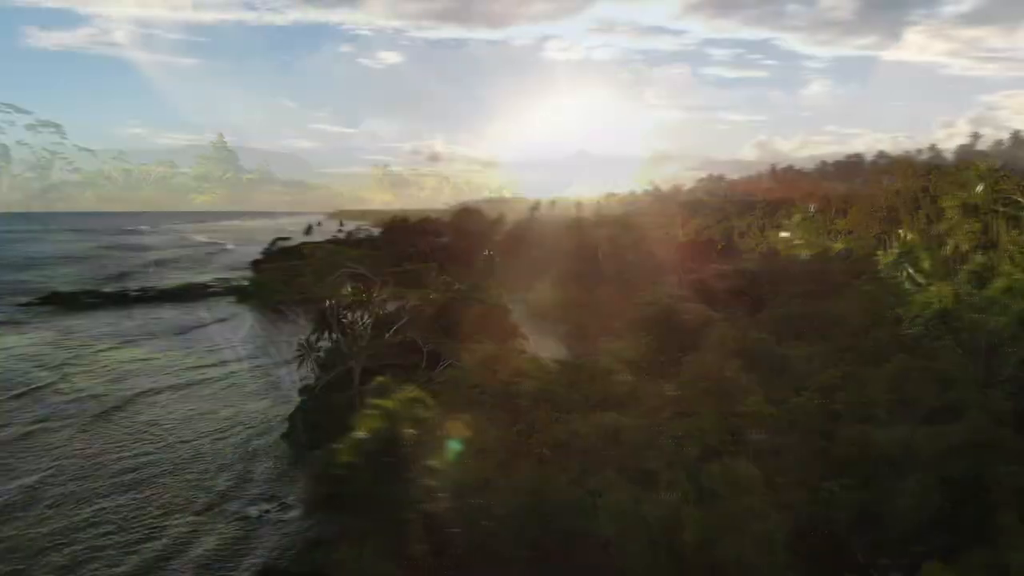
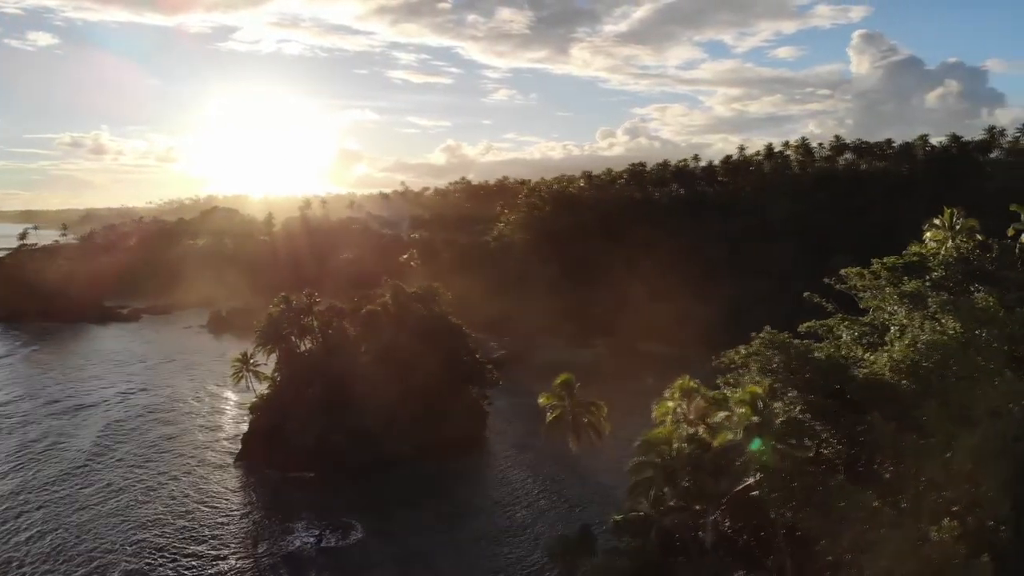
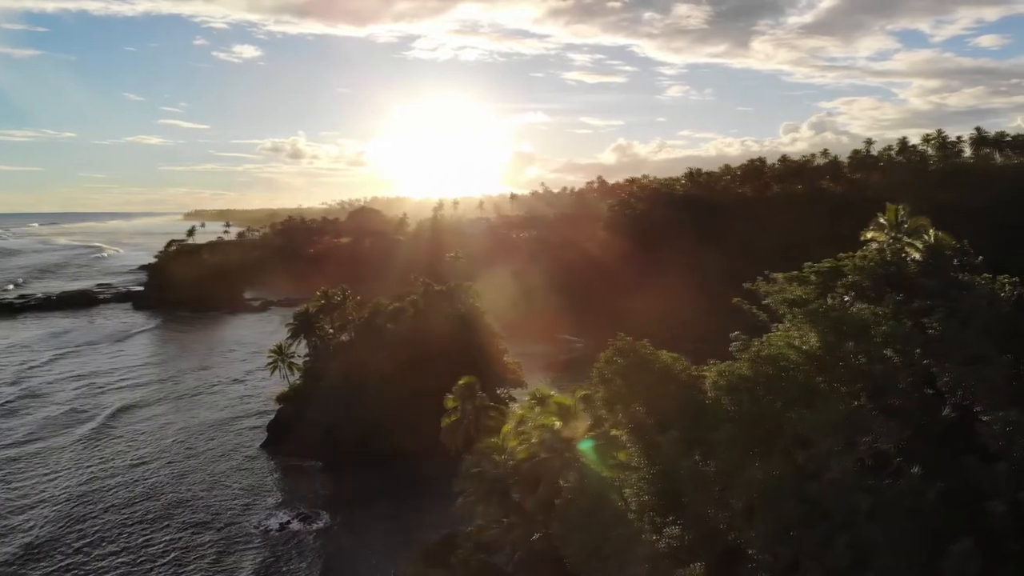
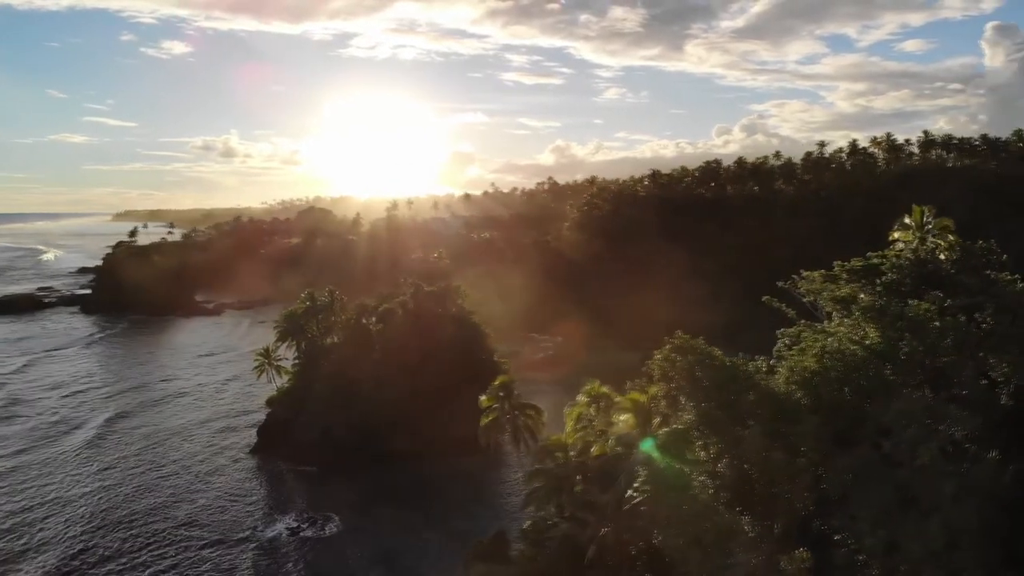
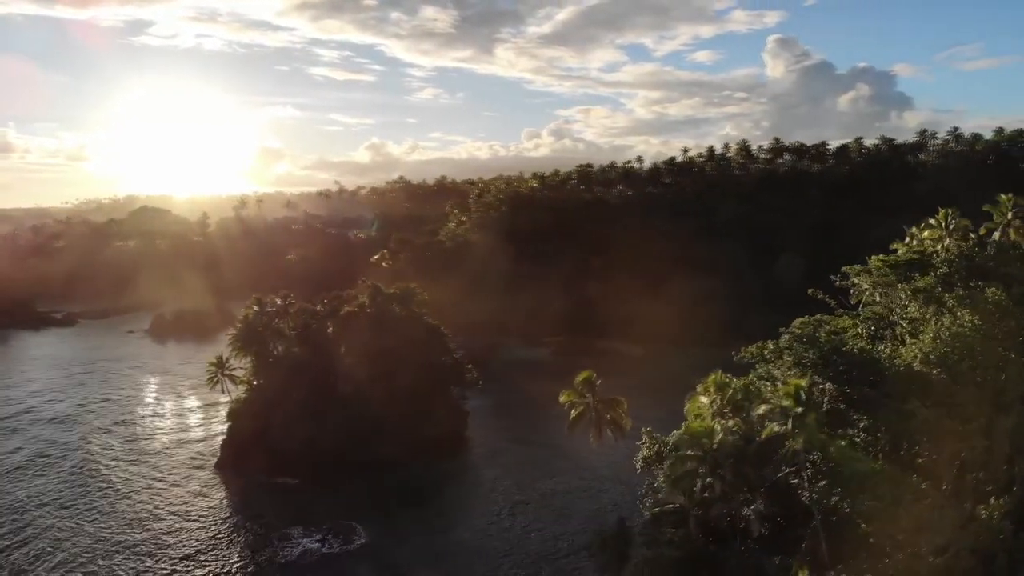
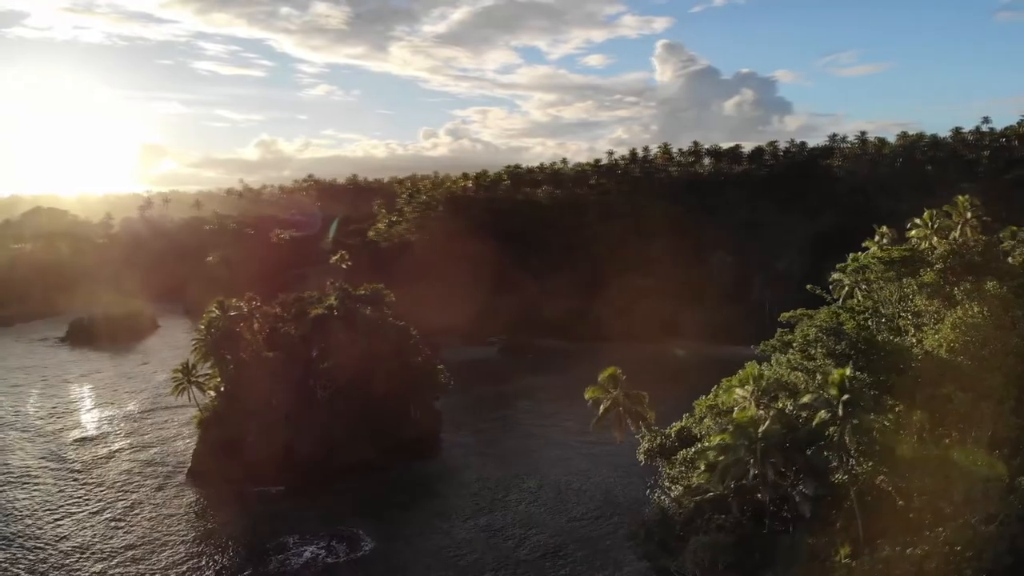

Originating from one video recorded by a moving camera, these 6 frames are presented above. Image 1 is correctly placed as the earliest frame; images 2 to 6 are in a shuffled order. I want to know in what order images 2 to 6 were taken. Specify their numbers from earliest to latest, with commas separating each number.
3, 4, 2, 5, 6
